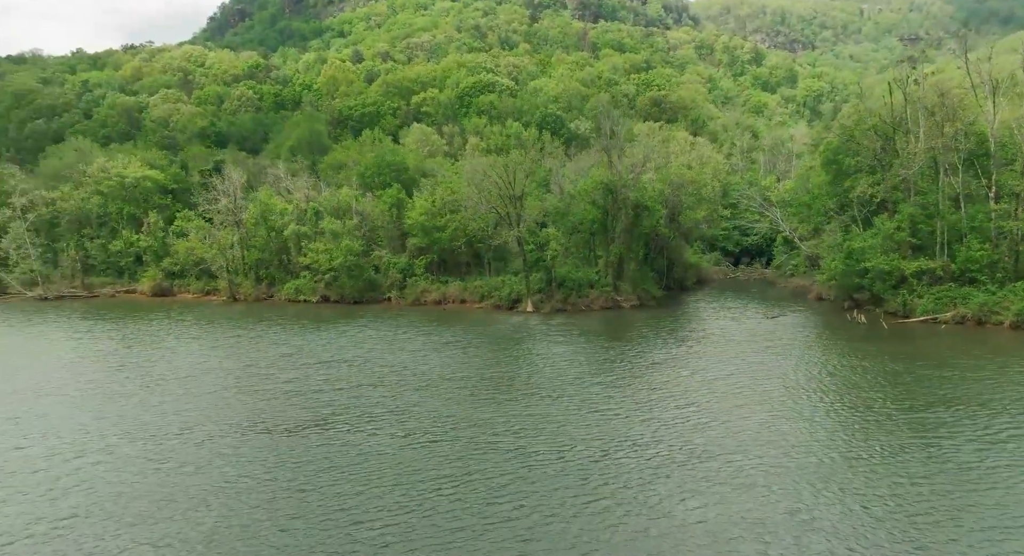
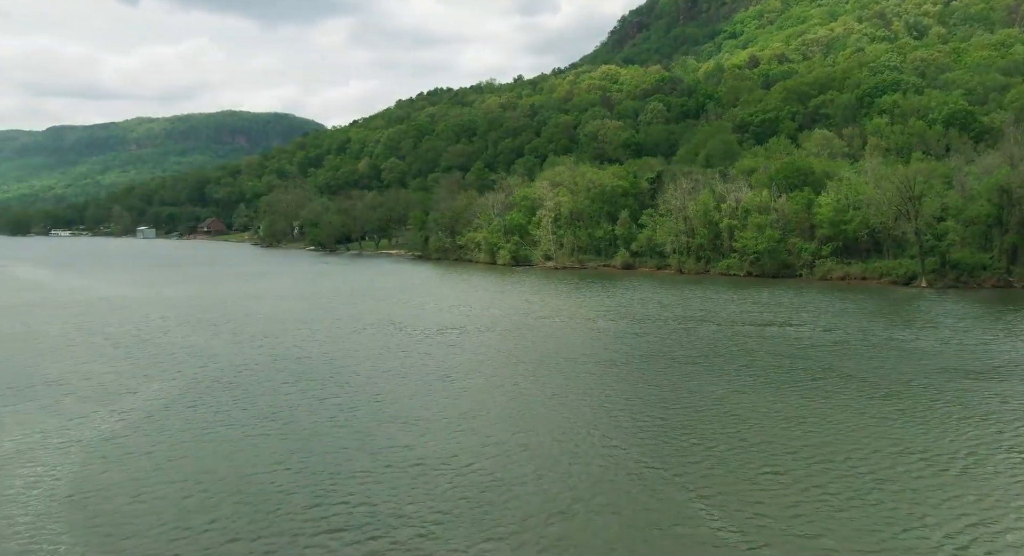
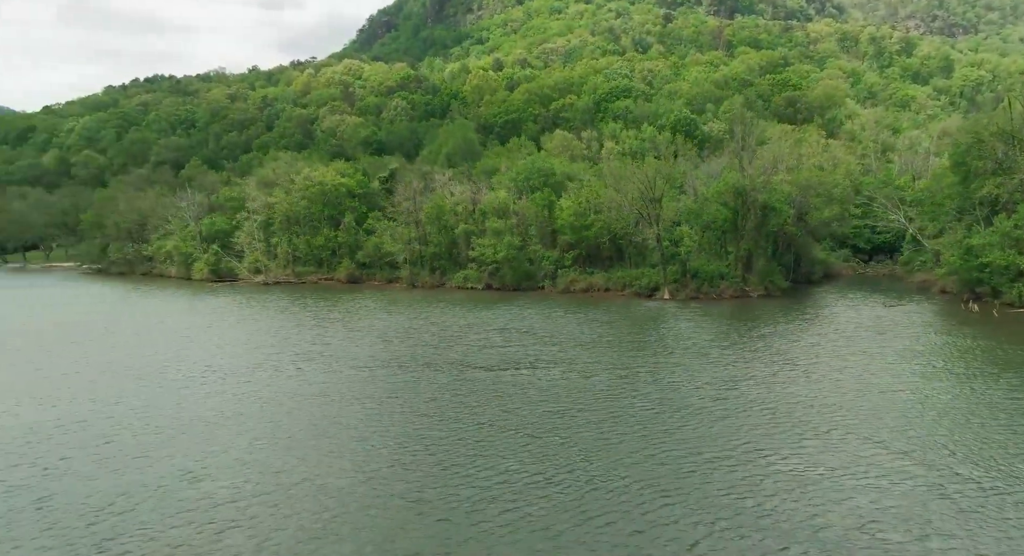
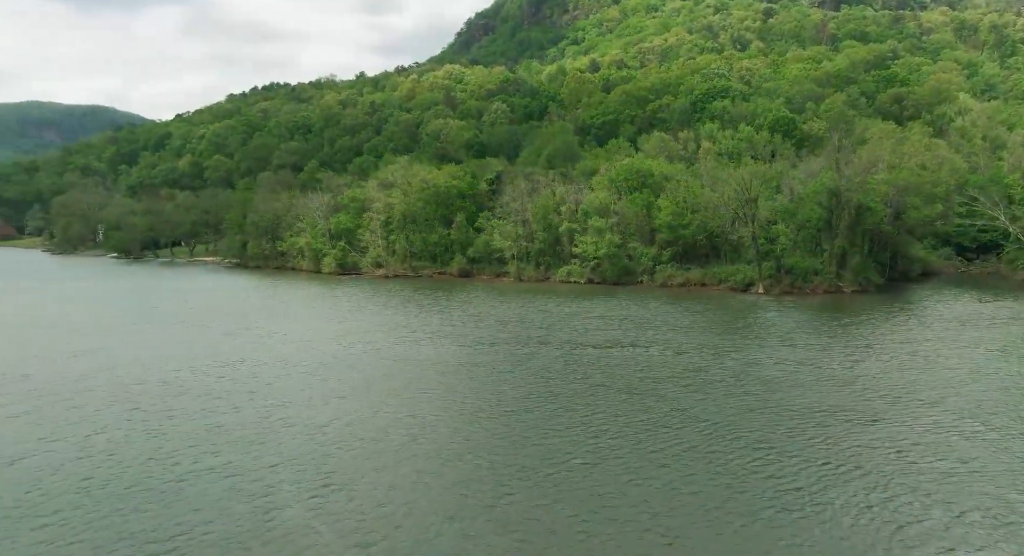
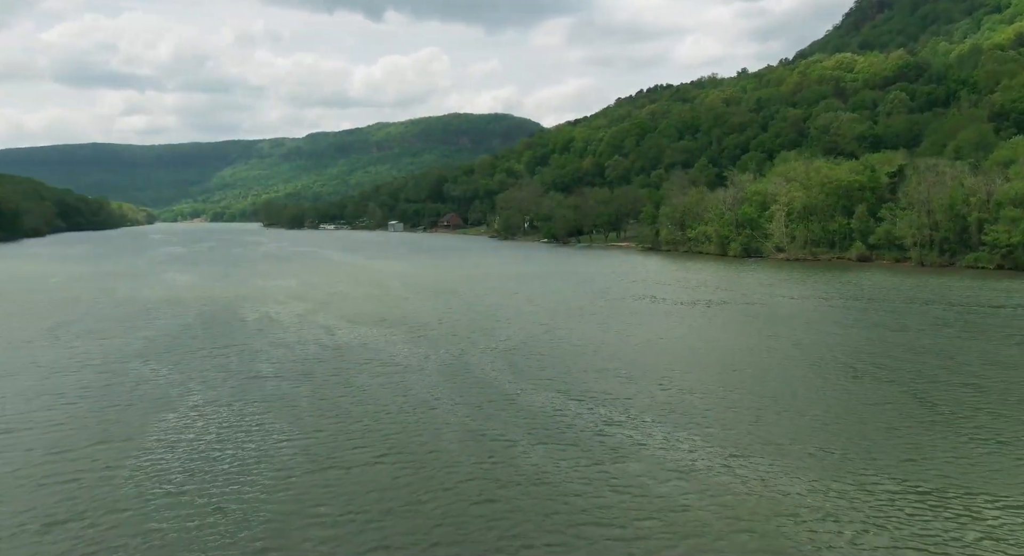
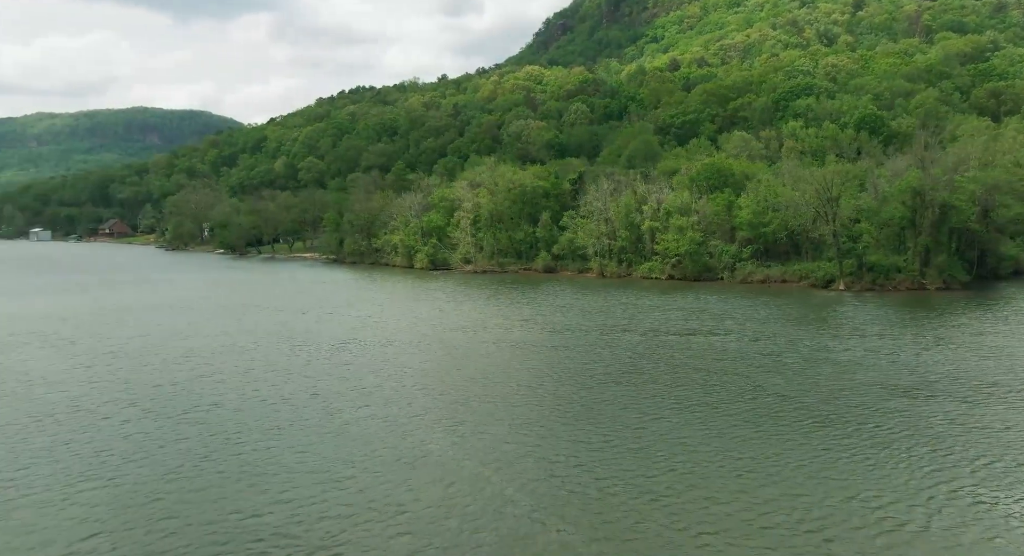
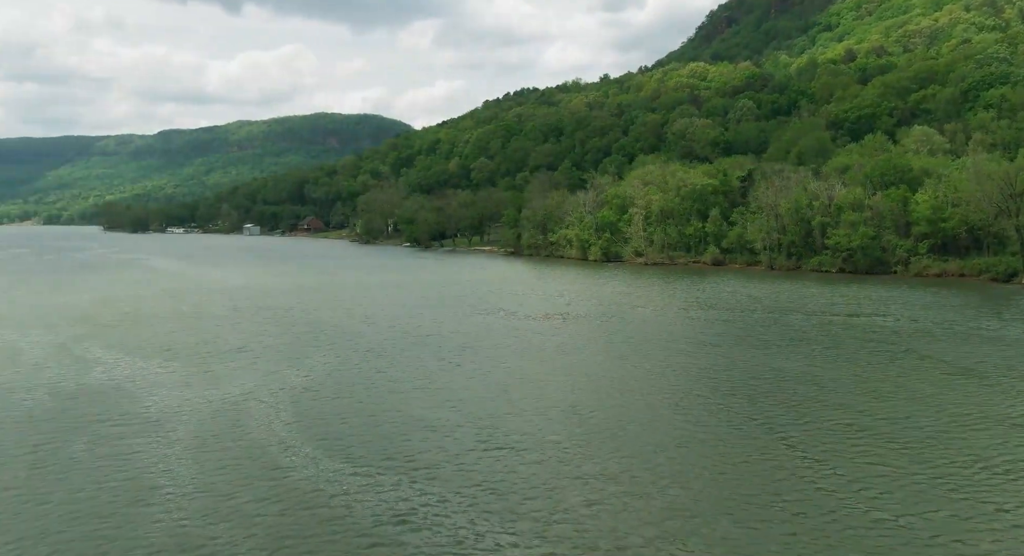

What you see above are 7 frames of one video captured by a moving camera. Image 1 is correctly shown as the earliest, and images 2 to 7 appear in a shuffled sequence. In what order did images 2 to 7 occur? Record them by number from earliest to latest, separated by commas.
3, 4, 6, 2, 7, 5
